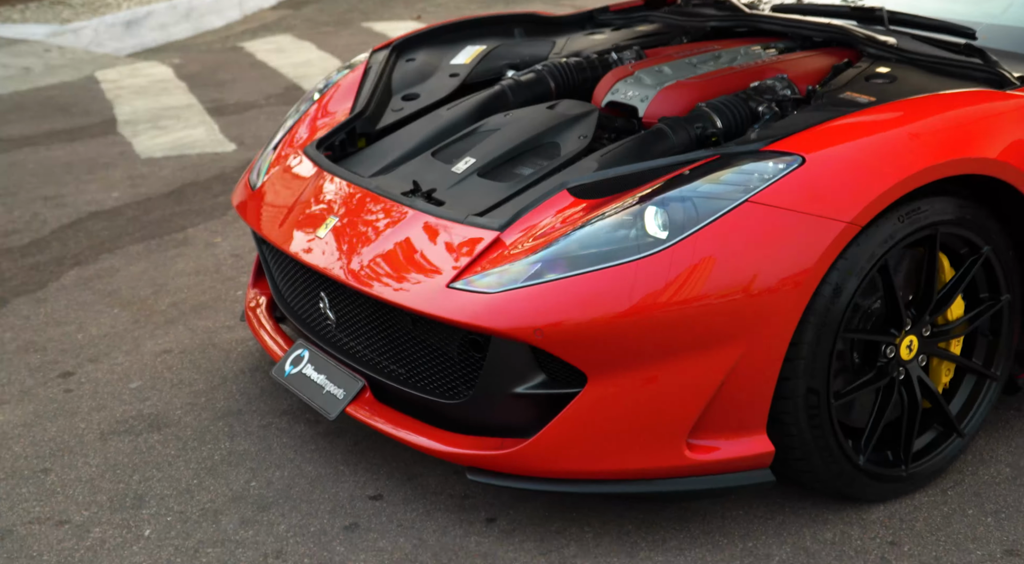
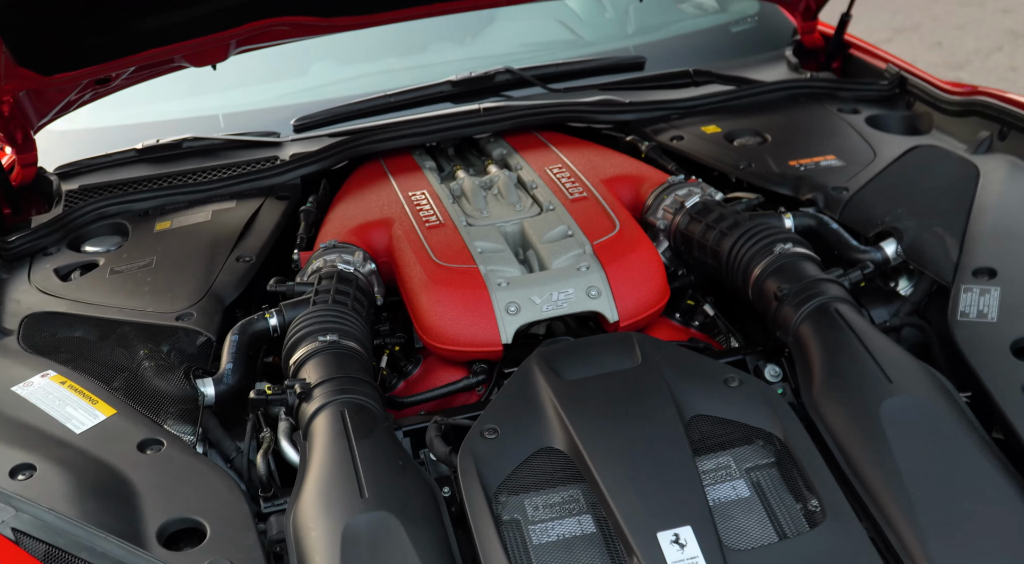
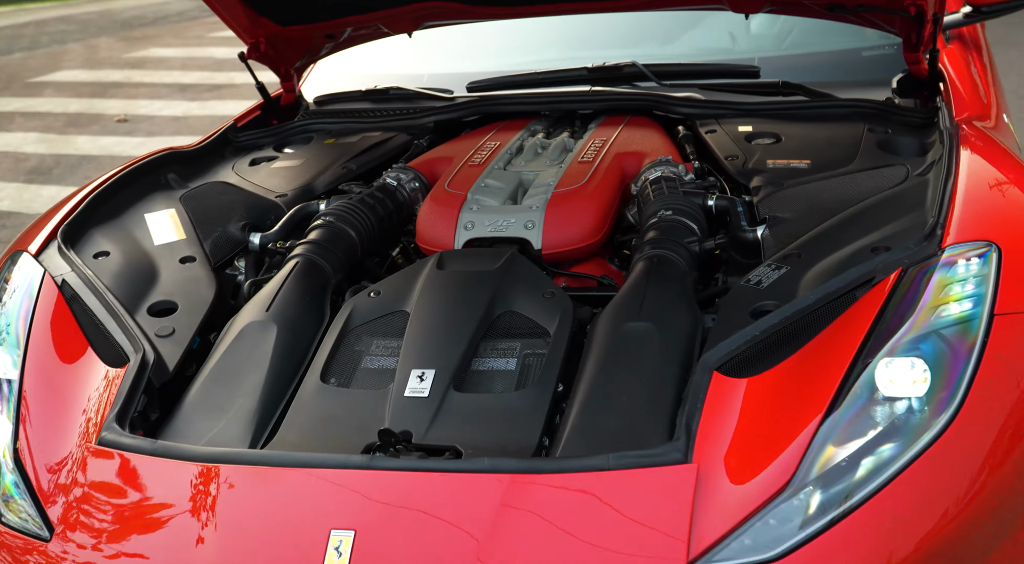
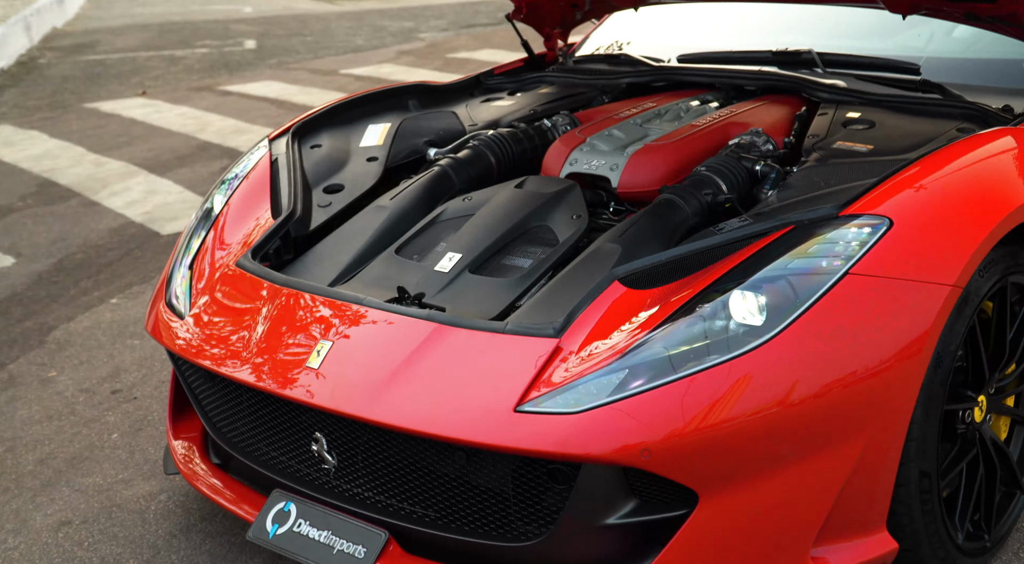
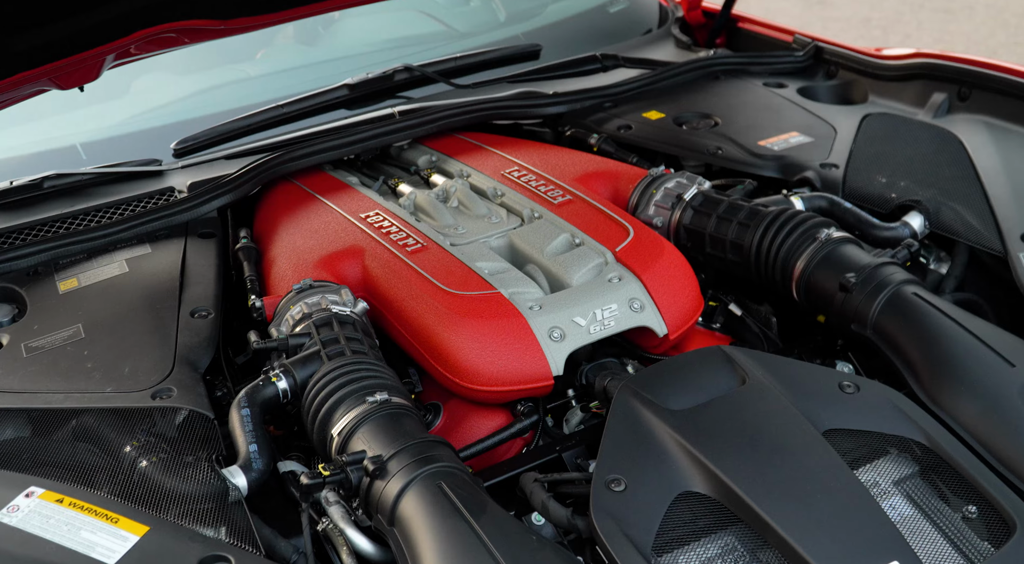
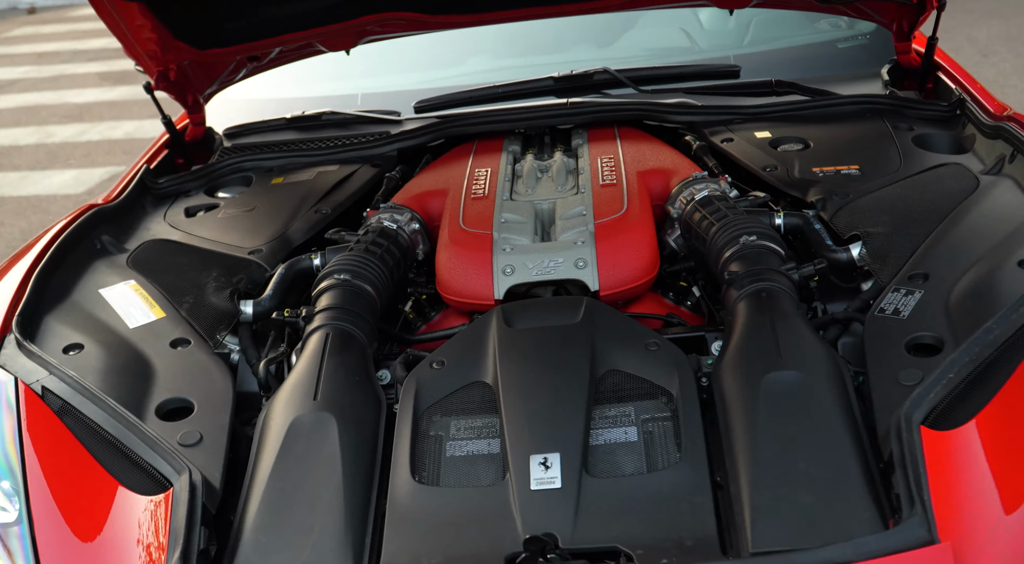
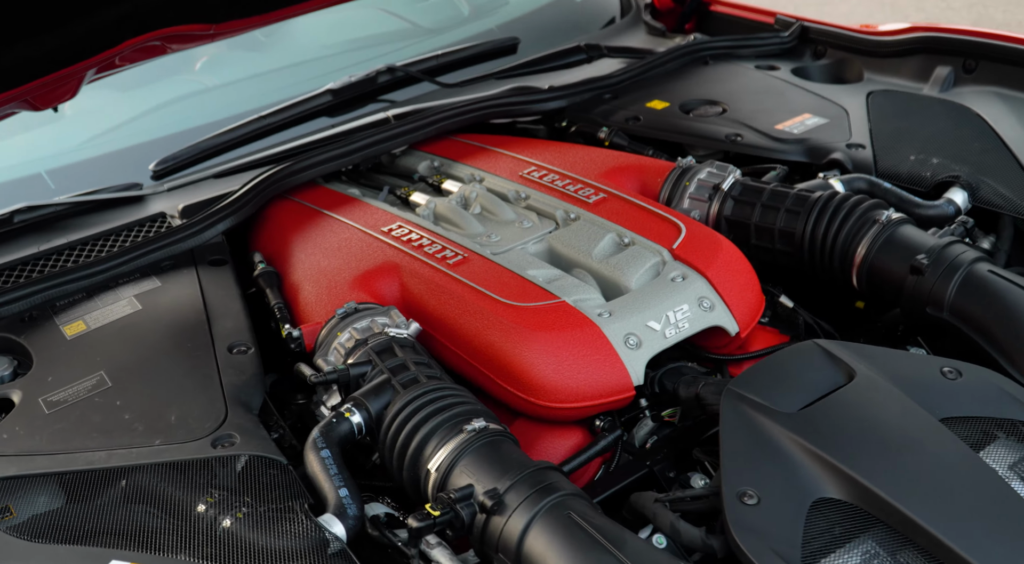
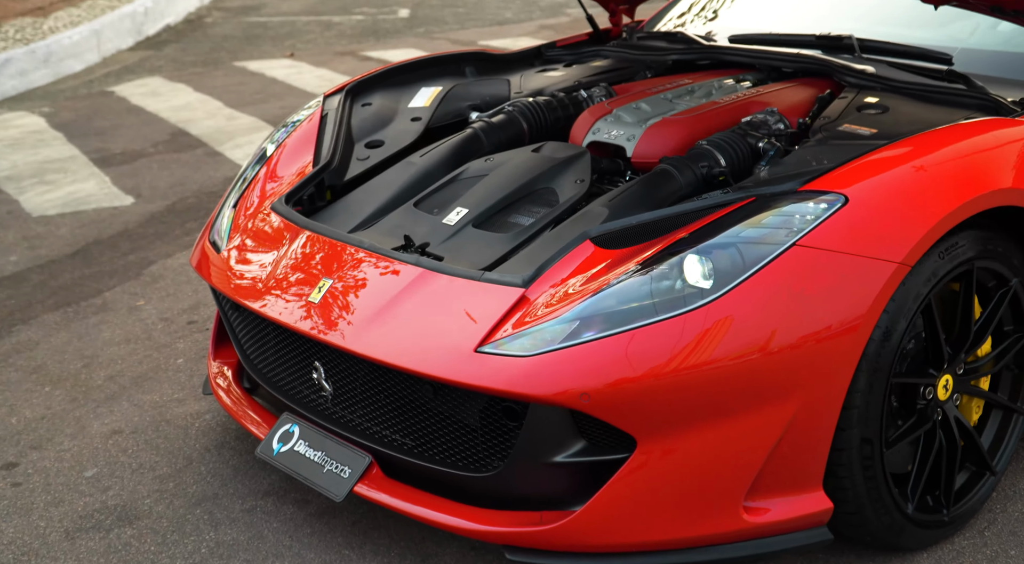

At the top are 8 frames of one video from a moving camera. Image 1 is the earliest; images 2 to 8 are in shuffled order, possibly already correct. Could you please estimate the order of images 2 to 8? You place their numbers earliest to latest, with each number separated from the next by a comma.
8, 4, 3, 6, 2, 5, 7
